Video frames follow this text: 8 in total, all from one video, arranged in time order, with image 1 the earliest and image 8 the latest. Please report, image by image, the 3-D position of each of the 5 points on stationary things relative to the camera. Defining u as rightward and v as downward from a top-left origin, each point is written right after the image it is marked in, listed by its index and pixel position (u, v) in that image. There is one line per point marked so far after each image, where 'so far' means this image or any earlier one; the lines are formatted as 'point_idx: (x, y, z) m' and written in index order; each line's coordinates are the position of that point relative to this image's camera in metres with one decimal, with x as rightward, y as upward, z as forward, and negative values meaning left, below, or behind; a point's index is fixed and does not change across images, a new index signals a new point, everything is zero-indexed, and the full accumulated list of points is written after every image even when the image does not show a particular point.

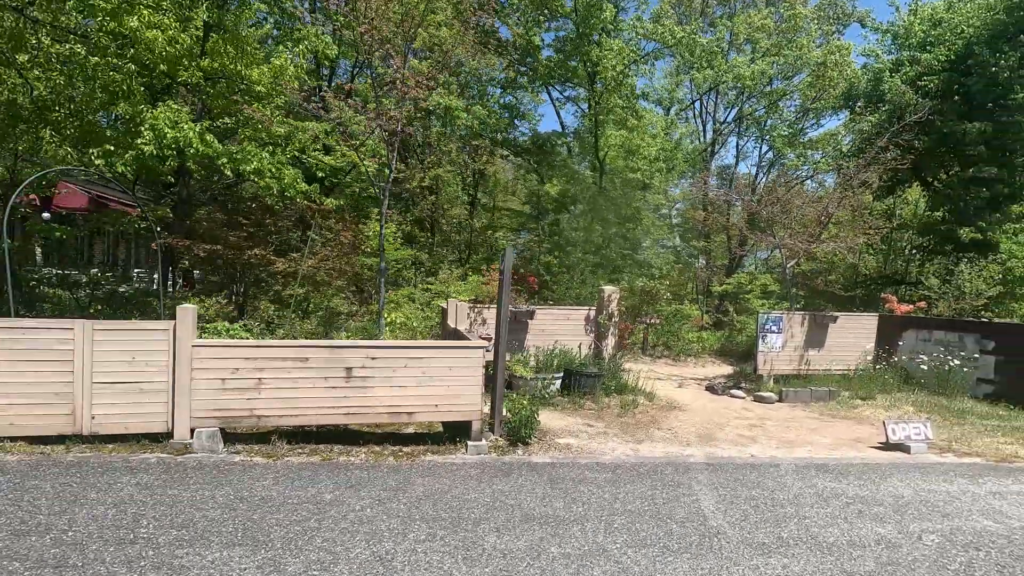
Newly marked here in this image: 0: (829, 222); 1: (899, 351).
0: (+6.4, +1.3, +10.7) m
1: (+6.7, -1.1, +9.2) m
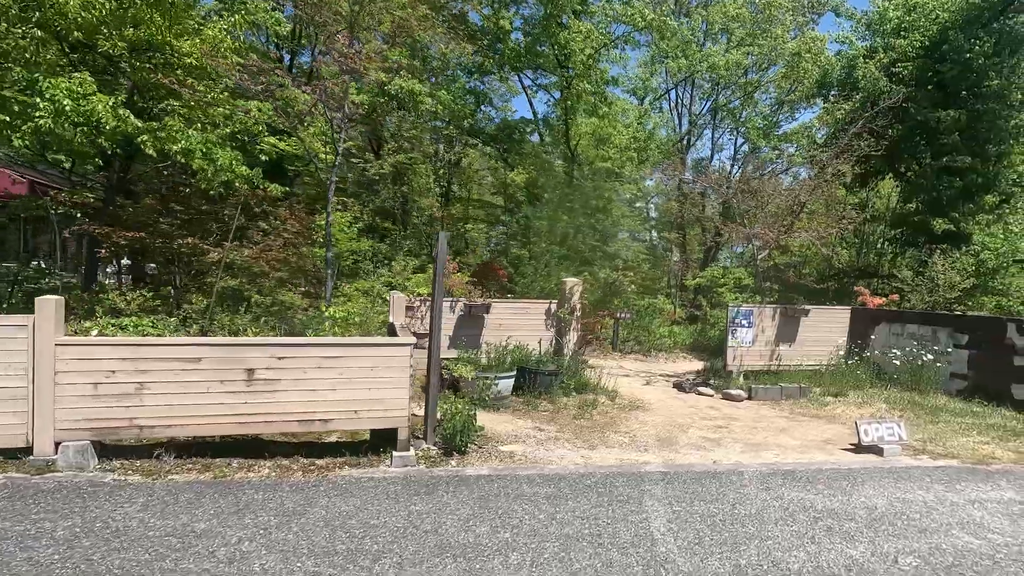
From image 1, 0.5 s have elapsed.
0: (+5.6, +1.5, +10.4) m
1: (+6.0, -1.0, +8.9) m
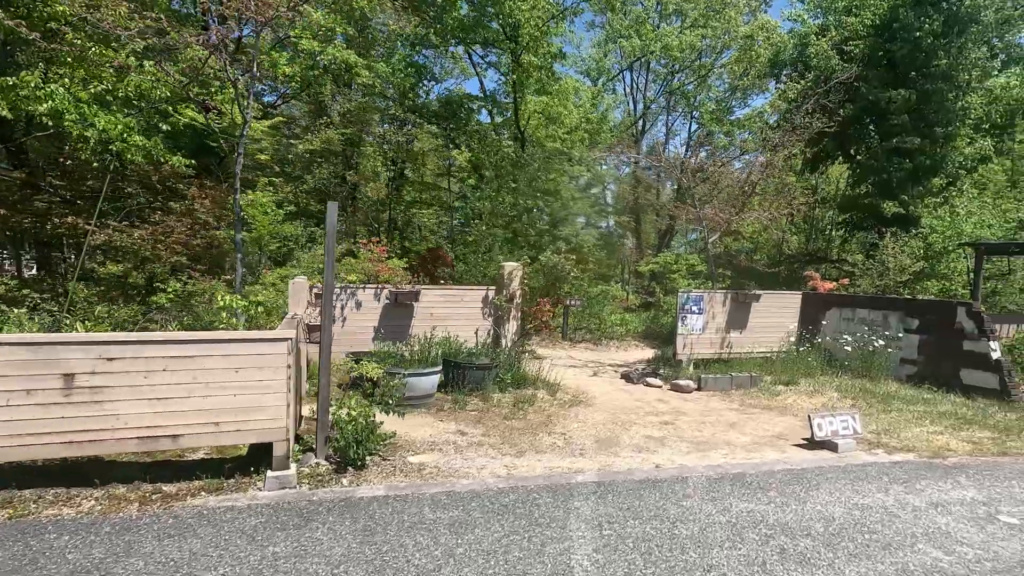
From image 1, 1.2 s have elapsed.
0: (+4.6, +1.8, +10.0) m
1: (+5.0, -0.7, +8.6) m
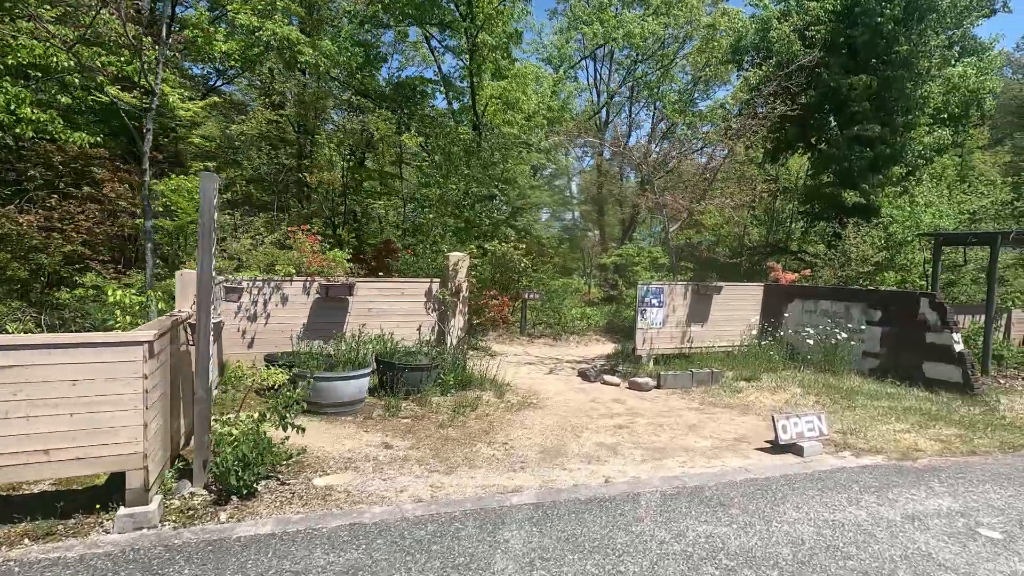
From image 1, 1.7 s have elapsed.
0: (+3.7, +1.9, +9.7) m
1: (+4.3, -0.6, +8.3) m
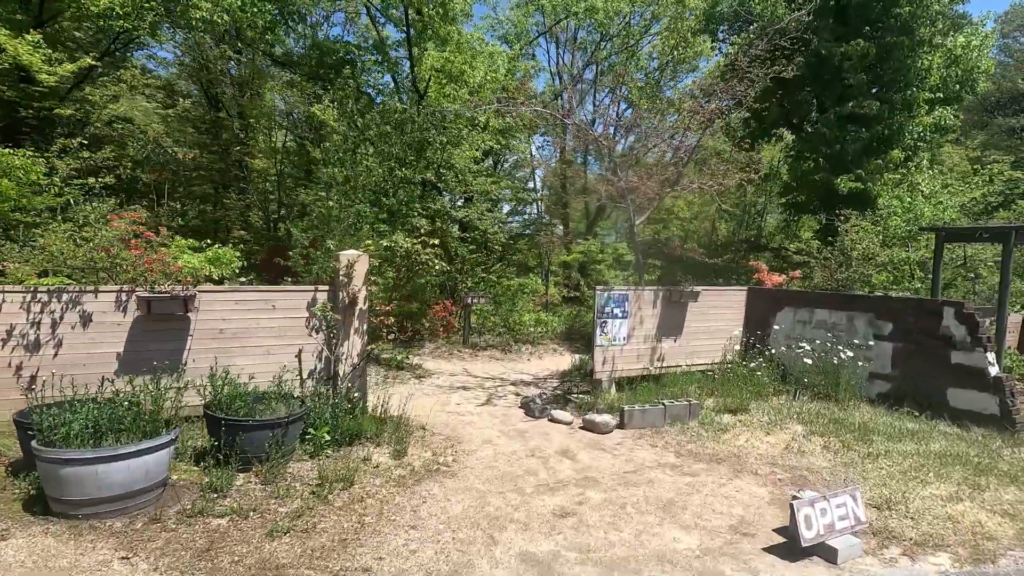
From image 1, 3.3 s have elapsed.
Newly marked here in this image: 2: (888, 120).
0: (+2.7, +1.9, +8.2) m
1: (+3.4, -0.6, +6.9) m
2: (+5.8, +2.6, +8.2) m
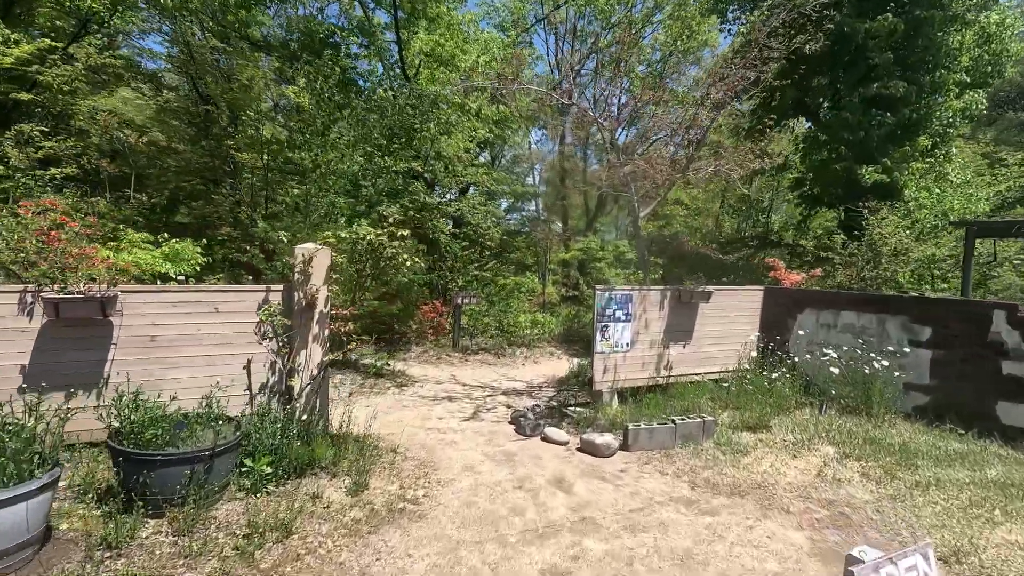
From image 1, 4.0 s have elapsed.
0: (+2.6, +1.9, +7.5) m
1: (+3.3, -0.6, +6.2) m
2: (+5.7, +2.6, +7.5) m
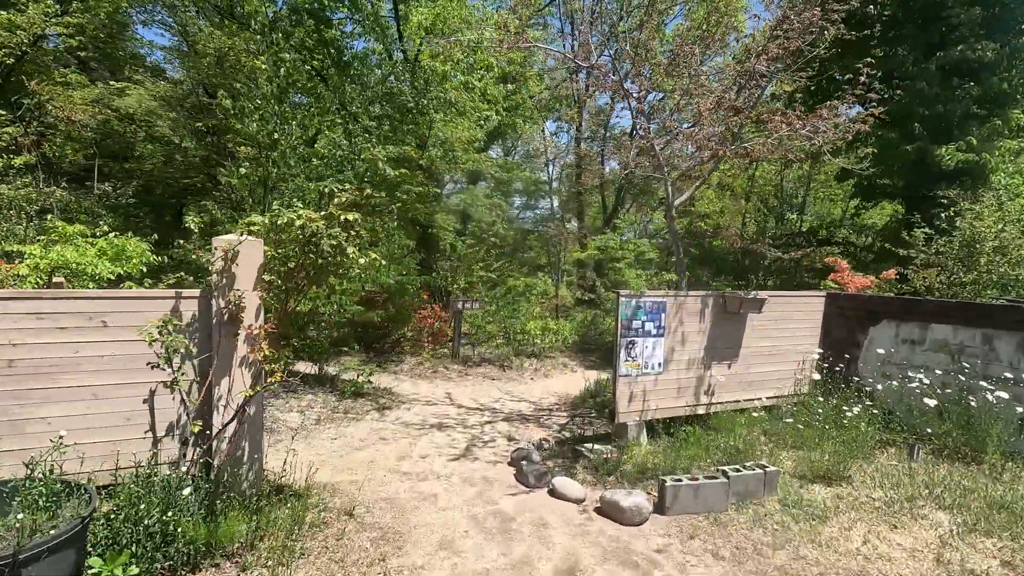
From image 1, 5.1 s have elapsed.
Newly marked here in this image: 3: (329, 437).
0: (+2.7, +1.8, +6.3) m
1: (+3.3, -0.7, +5.0) m
2: (+5.8, +2.5, +6.2) m
3: (-1.6, -1.3, +4.6) m
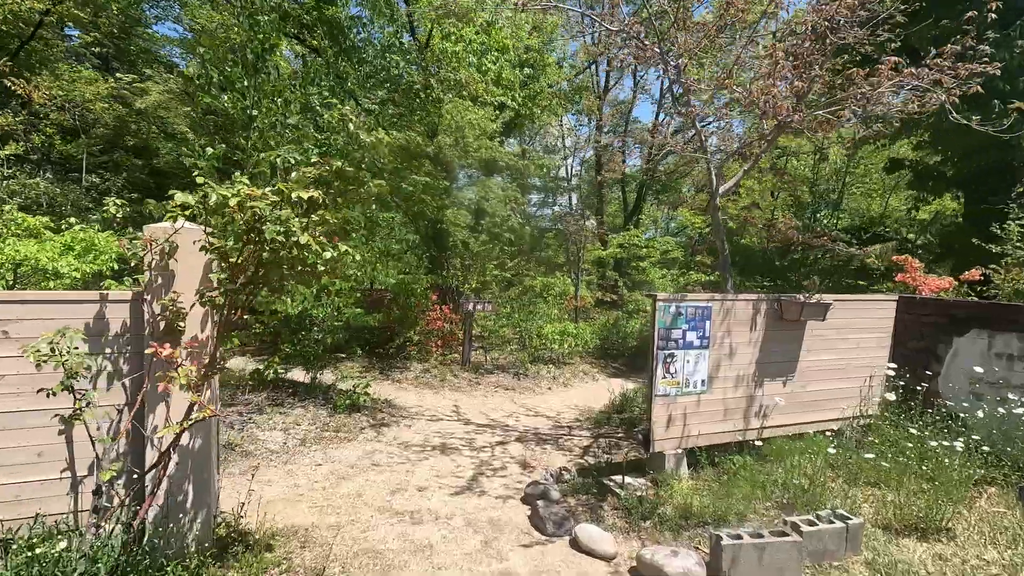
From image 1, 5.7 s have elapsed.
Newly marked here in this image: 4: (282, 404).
0: (+2.9, +1.8, +5.5) m
1: (+3.4, -0.7, +4.2) m
2: (+5.9, +2.5, +5.3) m
3: (-1.5, -1.3, +3.9) m
4: (-2.1, -1.1, +5.0) m
